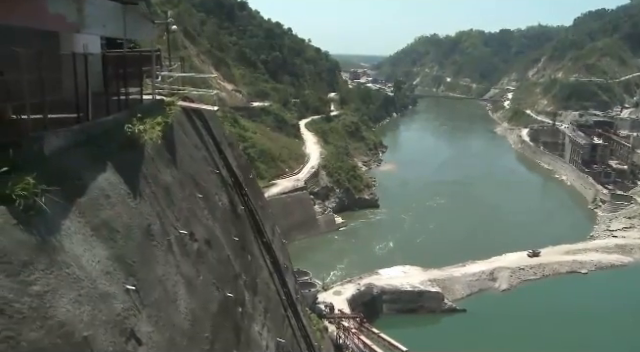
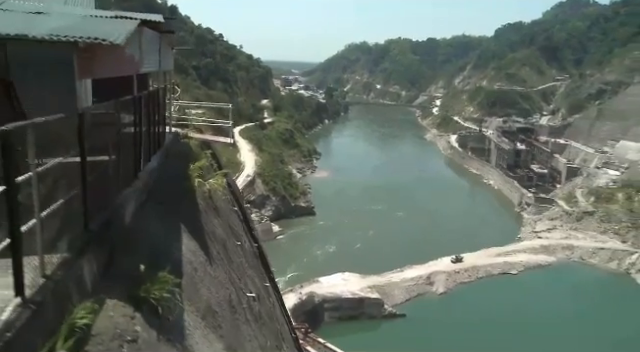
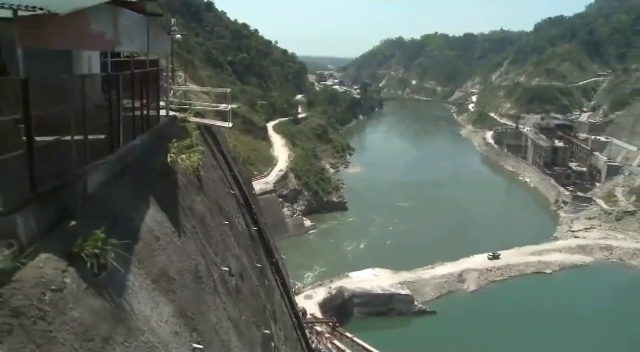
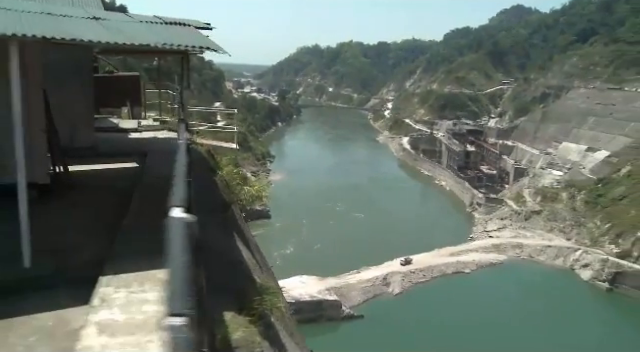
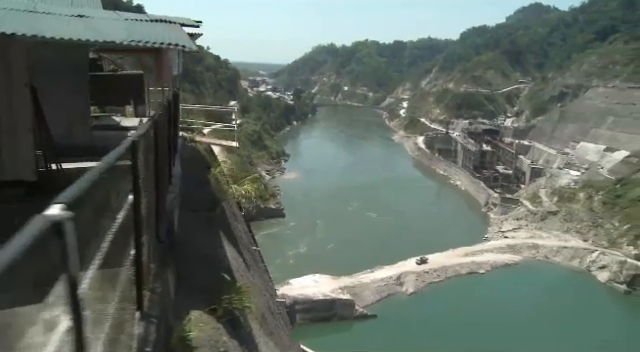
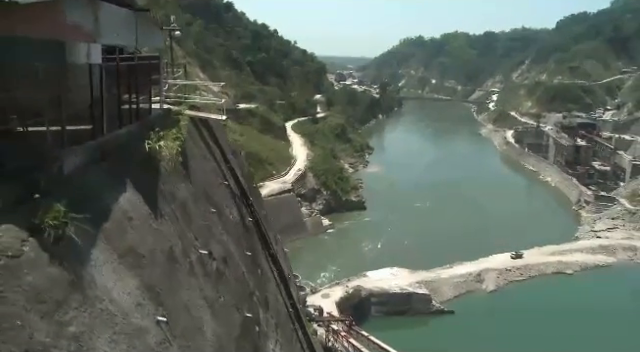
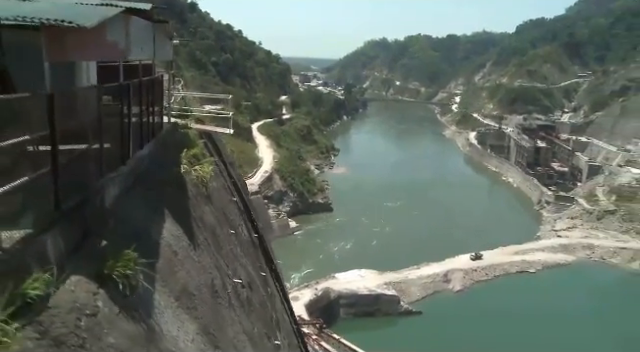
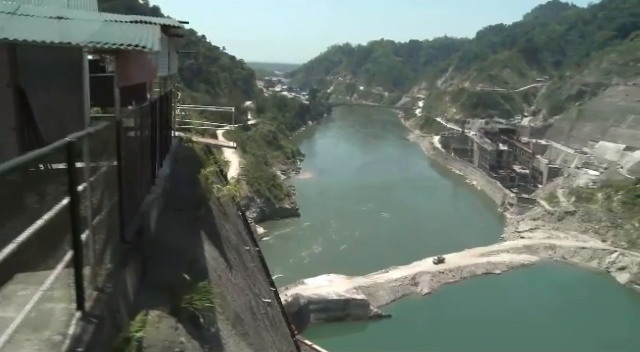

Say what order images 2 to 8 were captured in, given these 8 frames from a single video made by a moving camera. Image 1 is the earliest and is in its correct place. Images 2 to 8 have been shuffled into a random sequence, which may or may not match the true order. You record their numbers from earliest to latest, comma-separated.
6, 3, 7, 2, 8, 5, 4
